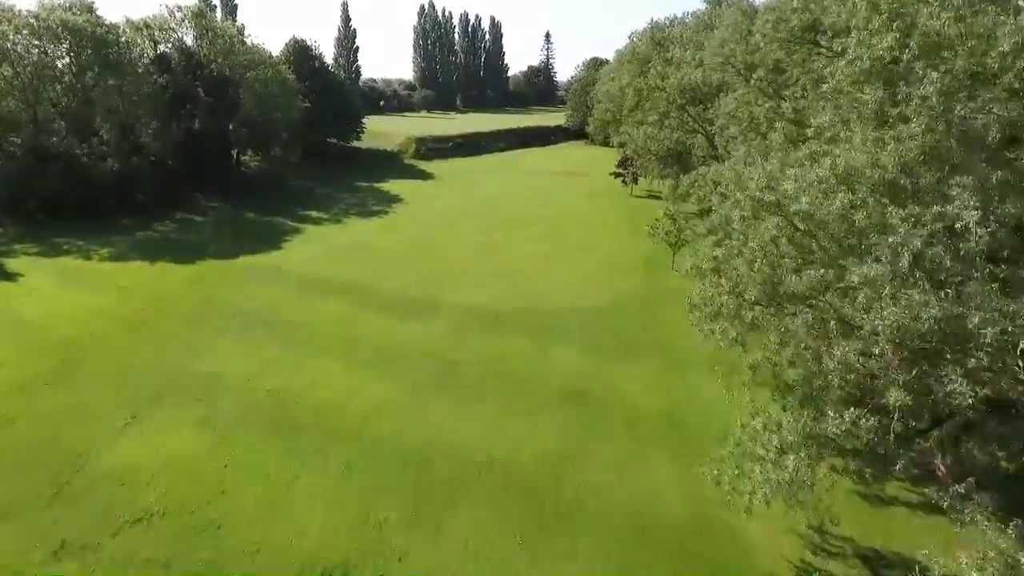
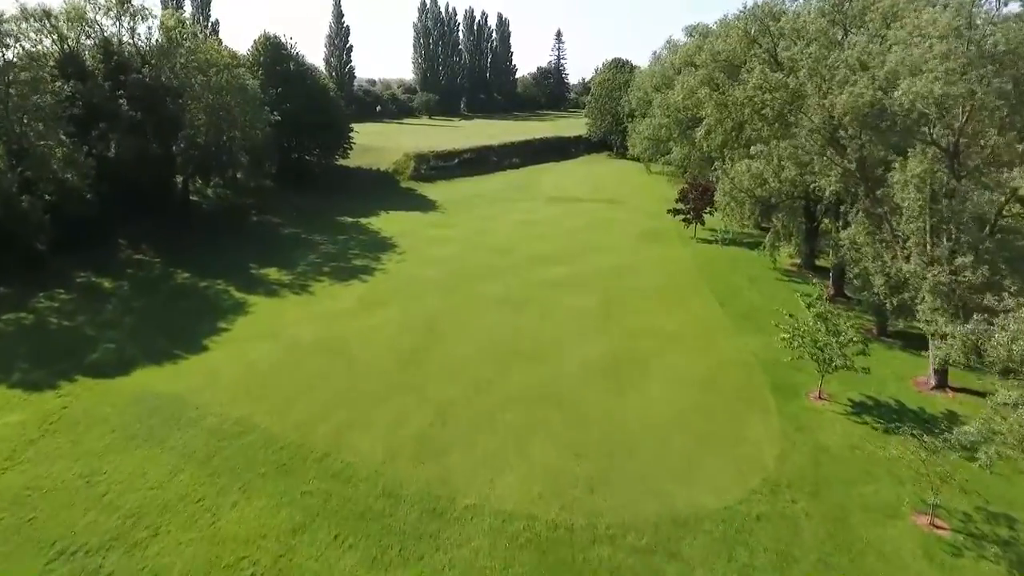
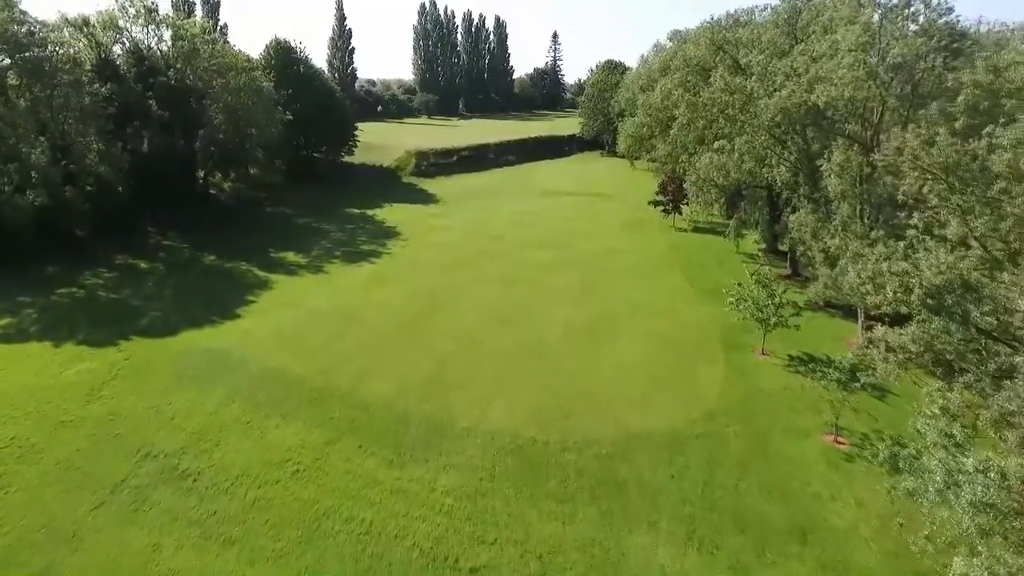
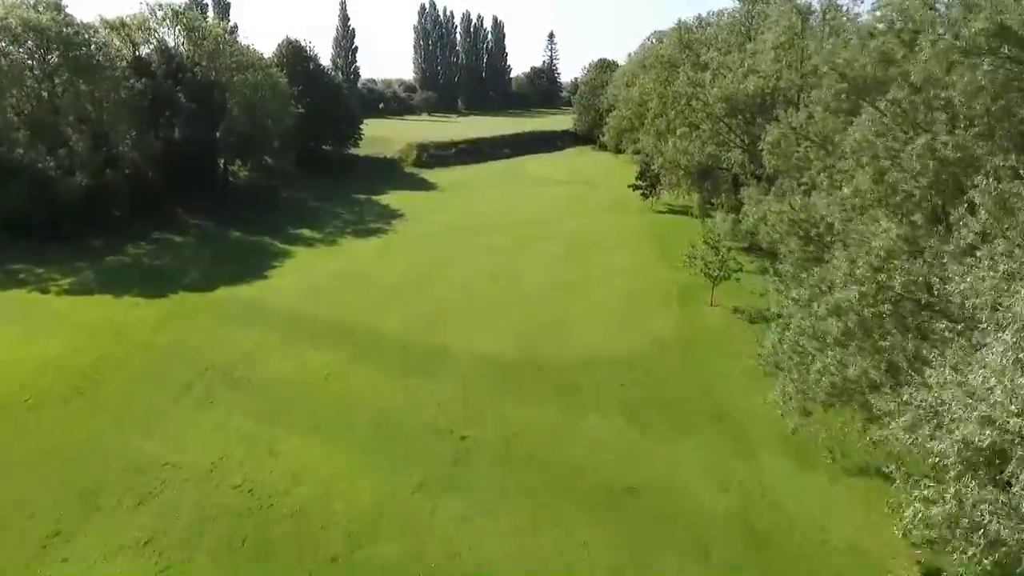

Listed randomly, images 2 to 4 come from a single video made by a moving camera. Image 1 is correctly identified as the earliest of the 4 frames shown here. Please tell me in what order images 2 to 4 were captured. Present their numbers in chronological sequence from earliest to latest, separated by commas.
4, 3, 2
